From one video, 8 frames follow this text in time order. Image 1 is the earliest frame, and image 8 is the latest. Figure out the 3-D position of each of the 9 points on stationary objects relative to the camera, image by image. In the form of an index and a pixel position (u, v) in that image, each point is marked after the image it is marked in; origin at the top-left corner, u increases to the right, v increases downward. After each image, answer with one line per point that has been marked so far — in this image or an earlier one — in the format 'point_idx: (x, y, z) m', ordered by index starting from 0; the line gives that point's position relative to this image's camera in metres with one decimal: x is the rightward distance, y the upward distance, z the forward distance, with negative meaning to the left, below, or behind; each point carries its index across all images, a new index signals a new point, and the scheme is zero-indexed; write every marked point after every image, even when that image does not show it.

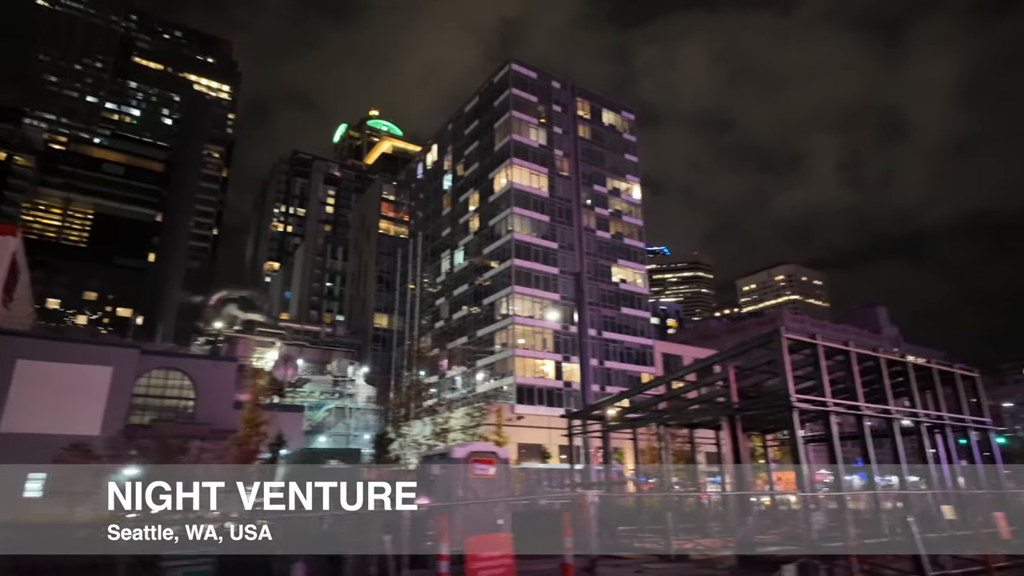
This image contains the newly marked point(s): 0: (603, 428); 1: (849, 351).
0: (+2.6, -4.4, +19.6) m
1: (+9.0, -1.7, +17.3) m
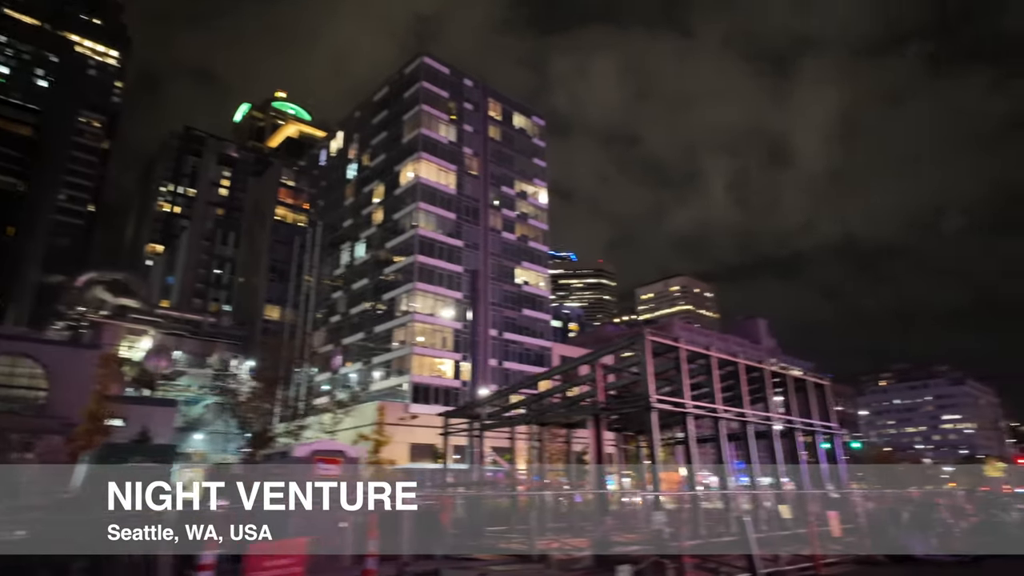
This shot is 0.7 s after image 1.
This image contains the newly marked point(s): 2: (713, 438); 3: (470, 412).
0: (-1.2, -4.3, +19.3) m
1: (+5.5, -2.0, +17.9) m
2: (+5.4, -4.1, +16.9) m
3: (-1.5, -3.8, +19.0) m
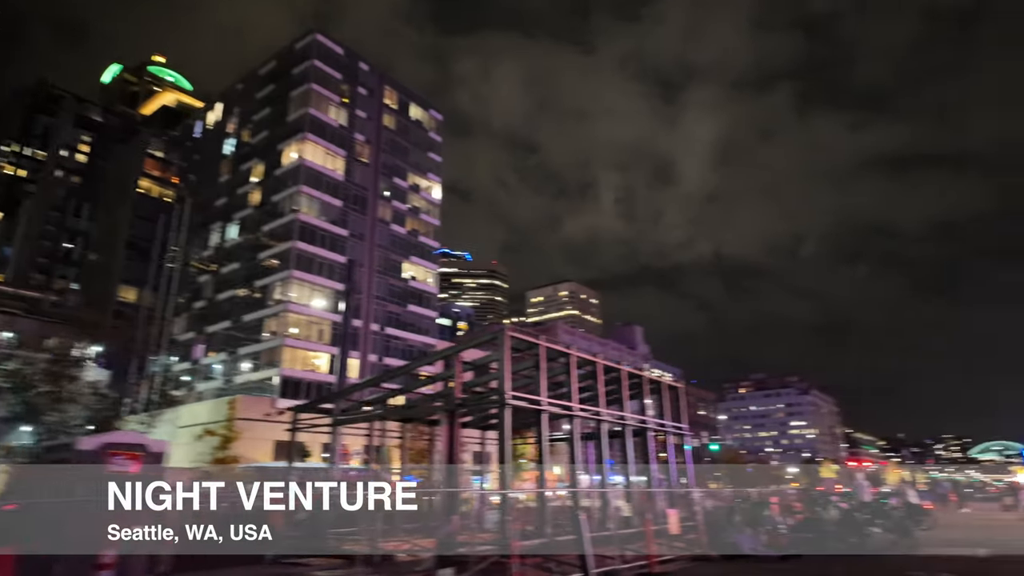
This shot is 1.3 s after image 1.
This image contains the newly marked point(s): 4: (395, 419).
0: (-5.4, -4.0, +18.2) m
1: (+1.7, -2.0, +18.0) m
2: (+1.6, -4.1, +17.0) m
3: (-5.6, -3.4, +17.8) m
4: (-3.2, -3.5, +16.1) m
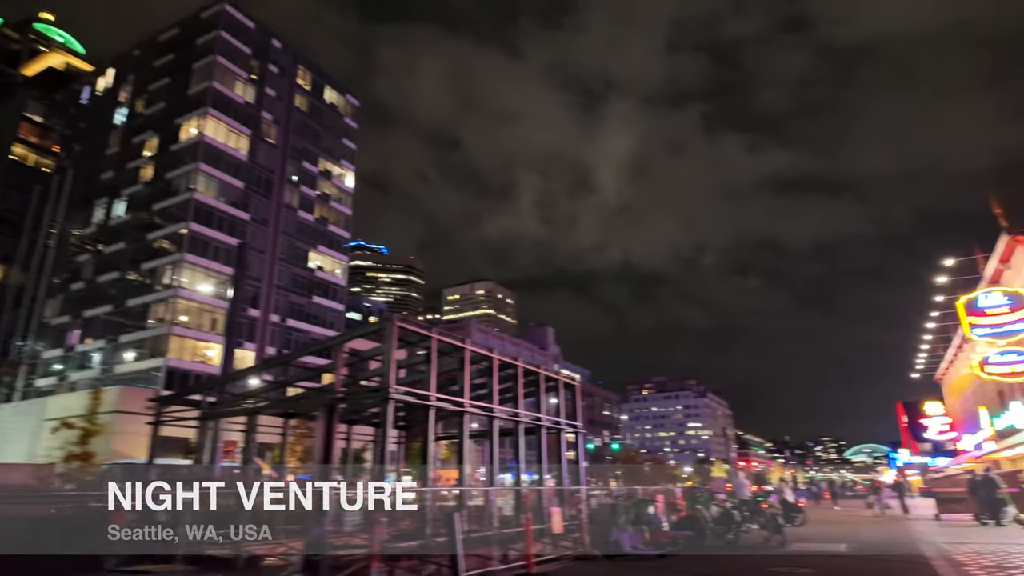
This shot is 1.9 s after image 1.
0: (-8.3, -3.5, +16.8) m
1: (-1.3, -1.8, +17.6) m
2: (-1.3, -3.9, +16.5) m
3: (-8.5, -2.9, +16.4) m
4: (-5.9, -3.1, +15.0) m
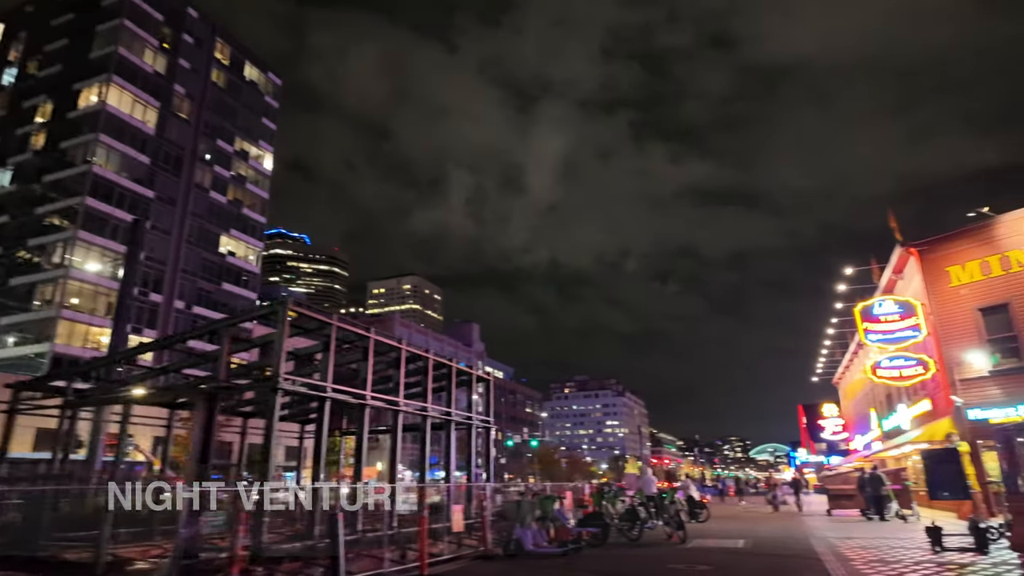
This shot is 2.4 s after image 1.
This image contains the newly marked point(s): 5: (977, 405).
0: (-10.7, -2.9, +15.2) m
1: (-3.7, -1.4, +16.8) m
2: (-3.7, -3.5, +15.7) m
3: (-10.7, -2.3, +14.8) m
4: (-8.0, -2.6, +13.7) m
5: (+14.7, -3.7, +19.5) m
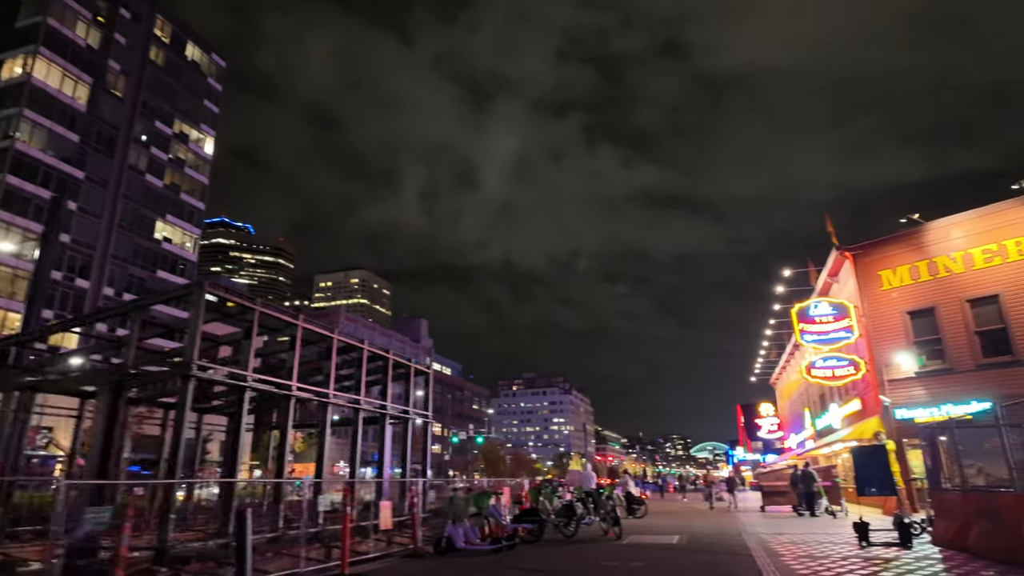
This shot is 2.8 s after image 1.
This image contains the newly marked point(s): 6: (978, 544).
0: (-12.1, -2.4, +13.9) m
1: (-5.3, -1.1, +16.1) m
2: (-5.2, -3.2, +15.0) m
3: (-12.1, -1.8, +13.5) m
4: (-9.3, -2.2, +12.7) m
5: (+12.9, -3.8, +20.2) m
6: (+6.8, -3.7, +9.0) m
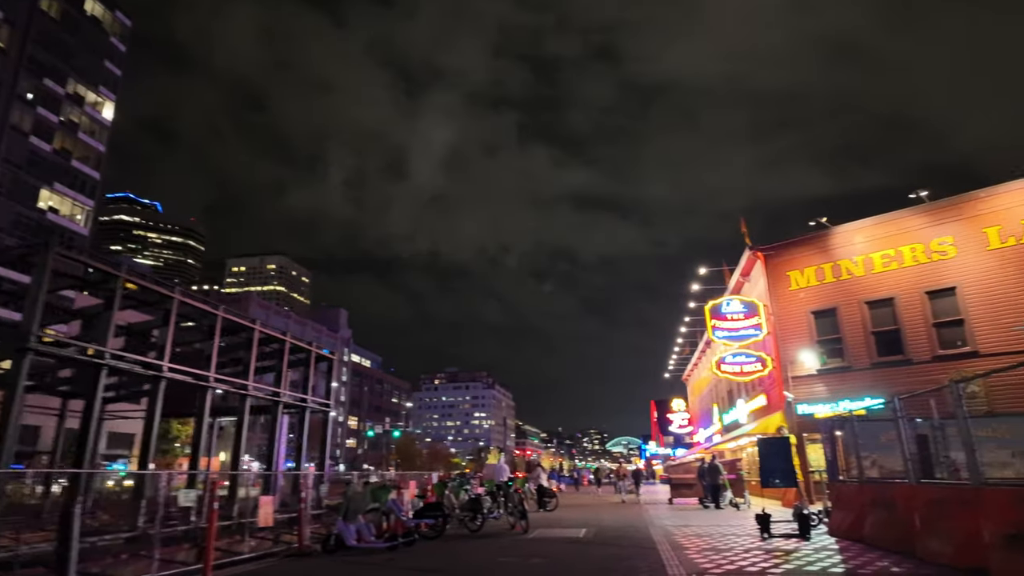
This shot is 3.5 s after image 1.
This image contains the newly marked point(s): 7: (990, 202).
0: (-14.0, -1.5, +11.7) m
1: (-7.4, -0.5, +14.6) m
2: (-7.3, -2.6, +13.6) m
3: (-13.9, -1.0, +11.3) m
4: (-11.1, -1.5, +10.8) m
5: (+10.0, -3.8, +21.0) m
6: (+5.3, -3.6, +9.1) m
7: (+14.6, +2.6, +18.8) m
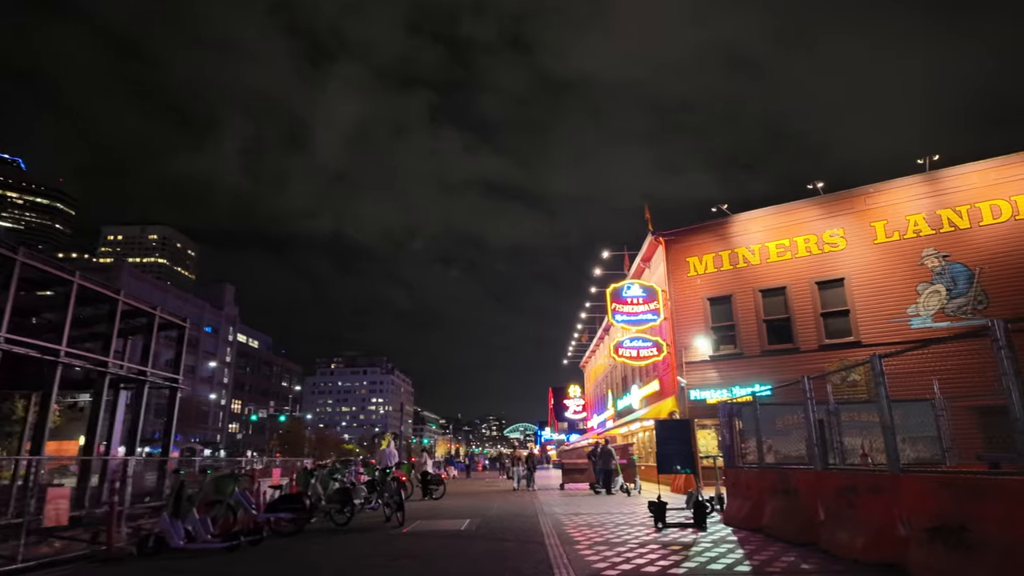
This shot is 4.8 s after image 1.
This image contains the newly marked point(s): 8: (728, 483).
0: (-15.8, -0.3, +8.0) m
1: (-9.7, +0.5, +11.9) m
2: (-9.5, -1.6, +11.0) m
3: (-15.6, +0.3, +7.6) m
4: (-12.8, -0.4, +7.6) m
5: (+6.3, -3.3, +20.9) m
6: (+3.6, -3.3, +8.5) m
7: (+11.5, +2.9, +19.4) m
8: (+3.7, -3.4, +10.7) m
